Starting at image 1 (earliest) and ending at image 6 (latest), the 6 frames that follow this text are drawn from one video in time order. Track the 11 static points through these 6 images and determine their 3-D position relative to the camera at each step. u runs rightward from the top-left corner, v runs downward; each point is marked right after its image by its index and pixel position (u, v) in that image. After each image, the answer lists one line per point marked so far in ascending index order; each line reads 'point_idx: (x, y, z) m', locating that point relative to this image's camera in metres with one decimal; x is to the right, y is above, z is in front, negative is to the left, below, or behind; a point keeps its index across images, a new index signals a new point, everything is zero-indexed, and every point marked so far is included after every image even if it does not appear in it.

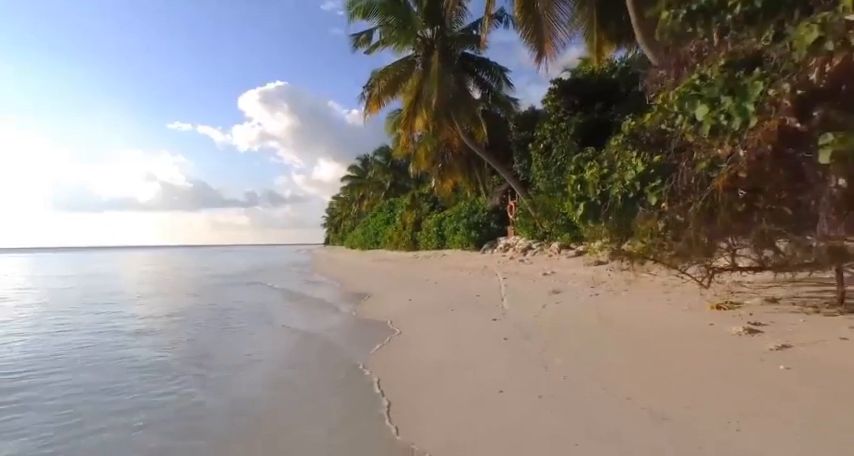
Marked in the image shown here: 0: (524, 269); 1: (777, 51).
0: (+3.1, -1.3, +12.9) m
1: (+2.4, +1.3, +2.8) m
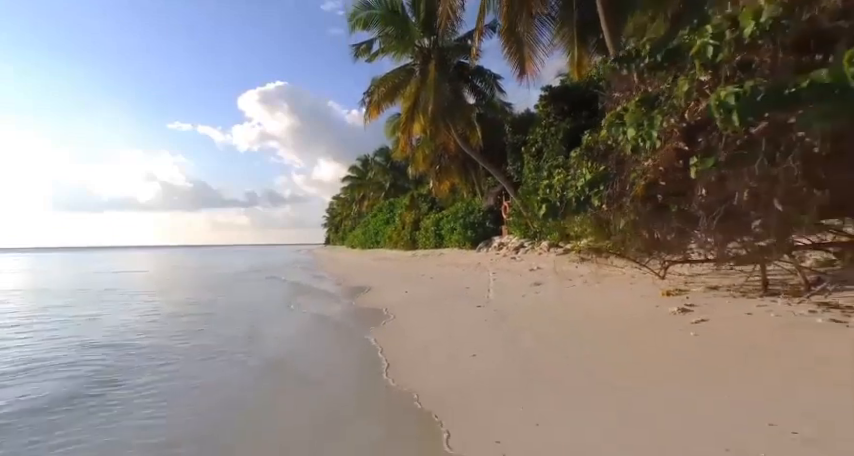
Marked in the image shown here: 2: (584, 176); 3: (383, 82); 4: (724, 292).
0: (+3.0, -1.3, +14.0) m
1: (+2.2, +1.4, +3.9) m
2: (+2.2, +0.7, +5.5) m
3: (-1.9, +6.5, +18.0) m
4: (+4.6, -1.0, +6.3) m
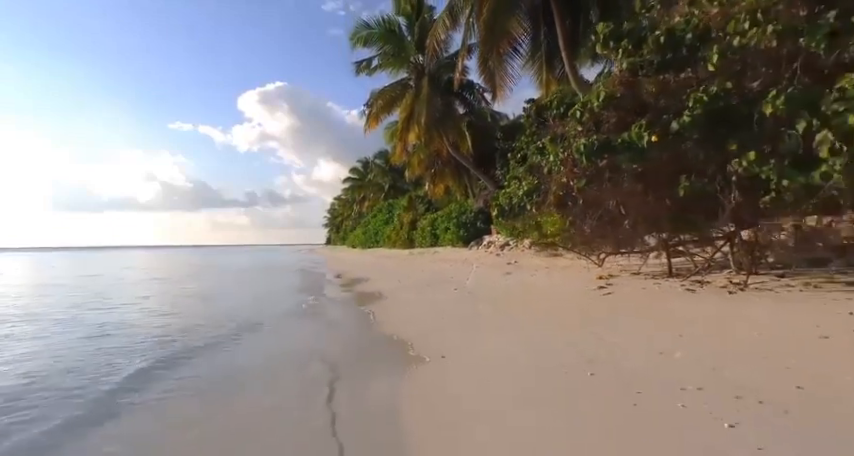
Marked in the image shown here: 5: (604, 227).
0: (+2.7, -1.3, +15.9) m
1: (+1.9, +1.4, +5.9) m
2: (+1.9, +0.8, +7.5) m
3: (-2.2, +6.5, +19.9) m
4: (+4.3, -0.9, +8.2) m
5: (+2.7, 0.0, +6.1) m
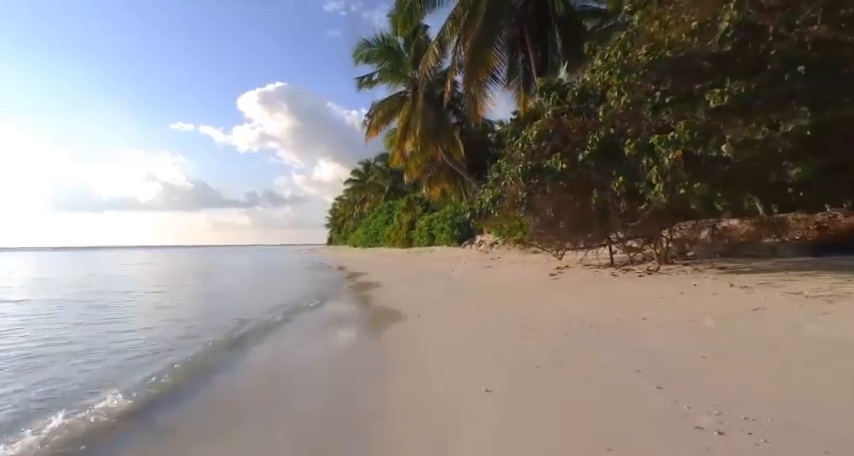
0: (+2.4, -1.3, +17.9) m
1: (+1.7, +1.4, +7.8) m
2: (+1.6, +0.8, +9.5) m
3: (-2.5, +6.5, +21.9) m
4: (+4.0, -0.9, +10.2) m
5: (+2.4, 0.0, +8.1) m
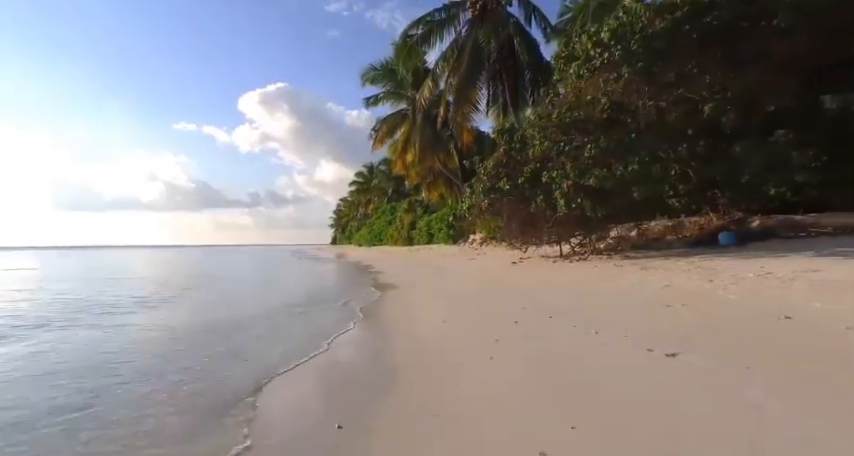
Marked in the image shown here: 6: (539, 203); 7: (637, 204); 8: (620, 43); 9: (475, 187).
0: (+2.2, -1.3, +21.0) m
1: (+1.5, +1.4, +10.9) m
2: (+1.4, +0.8, +12.6) m
3: (-2.6, +6.5, +25.0) m
4: (+3.8, -0.9, +13.3) m
5: (+2.2, 0.0, +11.2) m
6: (+2.5, +0.6, +9.0) m
7: (+4.4, +0.5, +8.5) m
8: (+3.7, +3.6, +7.9) m
9: (+1.3, +1.1, +11.0) m
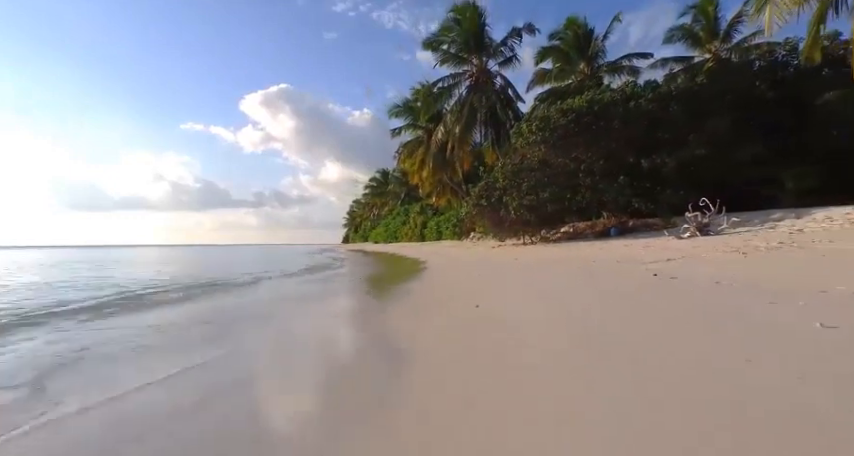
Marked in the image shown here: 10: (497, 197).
0: (+2.9, -1.2, +28.2) m
1: (+2.0, +1.5, +18.1) m
2: (+2.0, +0.9, +19.8) m
3: (-1.9, +6.6, +32.2) m
4: (+4.4, -0.9, +20.4) m
5: (+2.8, +0.1, +18.4) m
6: (+3.1, +0.7, +16.2) m
7: (+4.9, +0.6, +15.6) m
8: (+4.3, +3.6, +15.0) m
9: (+1.9, +1.2, +18.1) m
10: (+2.9, +1.2, +16.4) m
